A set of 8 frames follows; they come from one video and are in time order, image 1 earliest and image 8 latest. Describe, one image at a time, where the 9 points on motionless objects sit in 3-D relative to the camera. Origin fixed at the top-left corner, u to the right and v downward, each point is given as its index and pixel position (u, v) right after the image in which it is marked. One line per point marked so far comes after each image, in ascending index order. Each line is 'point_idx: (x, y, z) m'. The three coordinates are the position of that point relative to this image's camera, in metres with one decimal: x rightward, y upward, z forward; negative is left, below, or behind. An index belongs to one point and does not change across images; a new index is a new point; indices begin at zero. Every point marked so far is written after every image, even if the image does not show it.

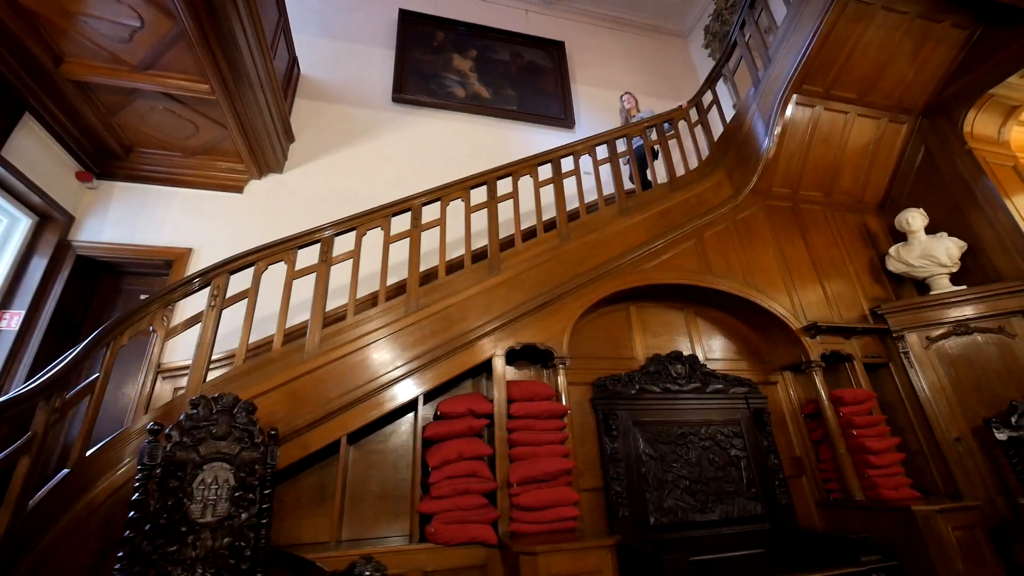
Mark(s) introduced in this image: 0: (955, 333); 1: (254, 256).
0: (+2.9, -0.3, +2.8) m
1: (-1.3, +0.2, +2.2) m
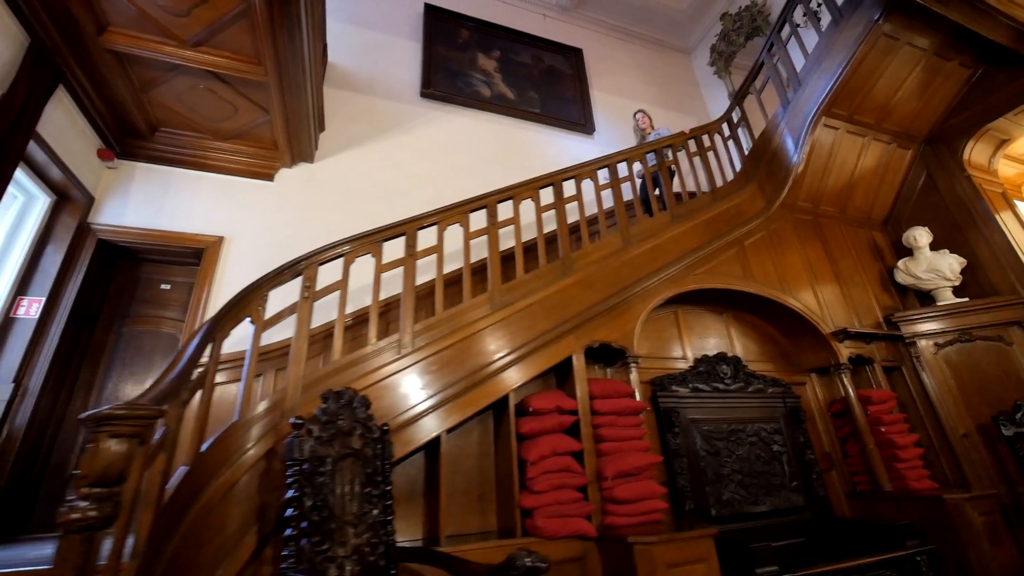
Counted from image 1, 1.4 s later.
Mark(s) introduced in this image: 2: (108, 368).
0: (+3.3, -0.4, +3.2) m
1: (-0.8, +0.2, +2.1) m
2: (-2.8, -0.6, +3.0) m
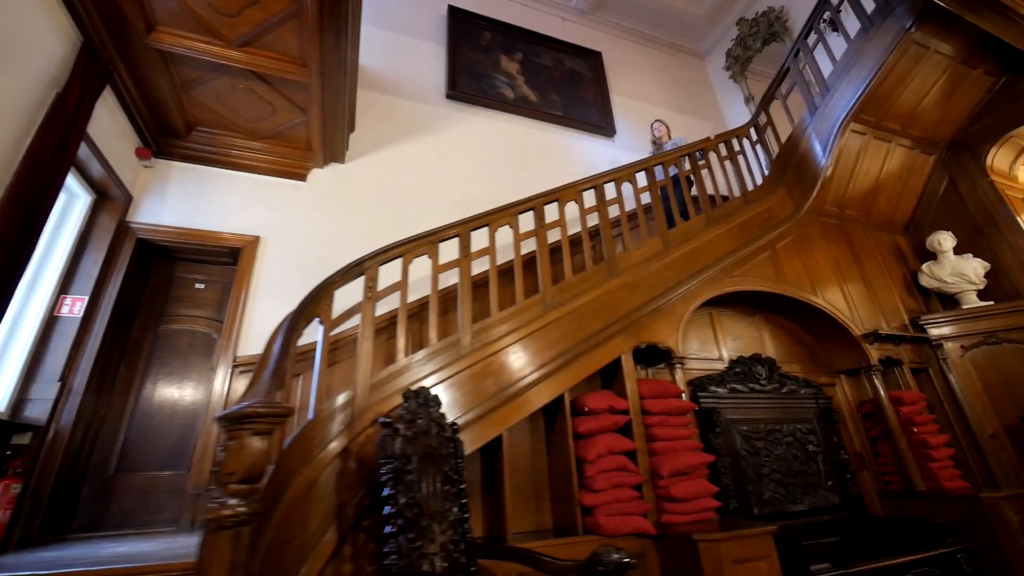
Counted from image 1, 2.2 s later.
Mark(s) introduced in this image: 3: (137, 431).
0: (+3.6, -0.4, +3.2) m
1: (-0.5, +0.2, +2.1) m
2: (-2.5, -0.5, +2.9) m
3: (-2.5, -0.9, +2.8) m
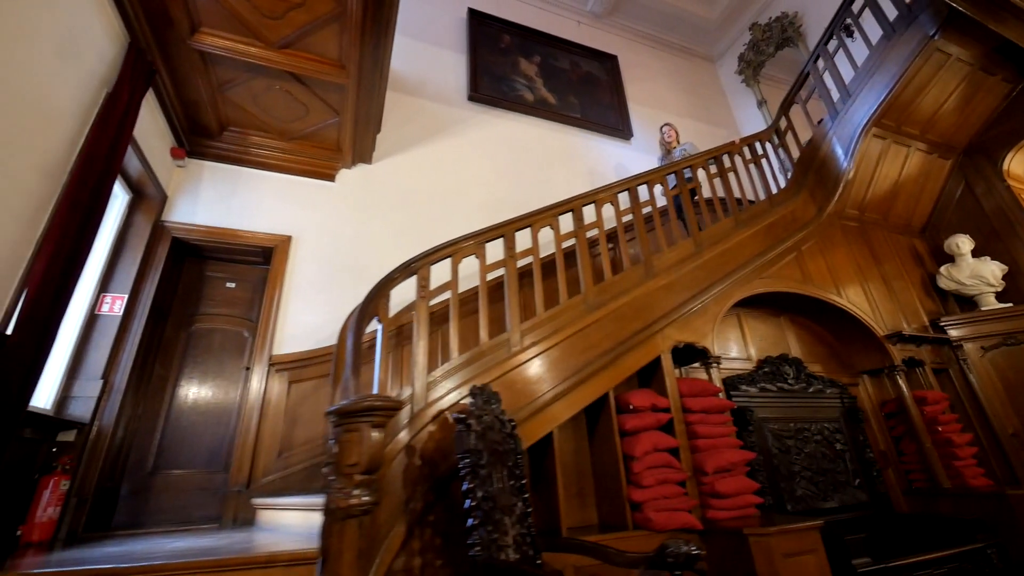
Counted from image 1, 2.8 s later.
0: (+3.8, -0.4, +3.3) m
1: (-0.3, +0.2, +2.2) m
2: (-2.3, -0.5, +3.0) m
3: (-2.2, -0.9, +2.8) m
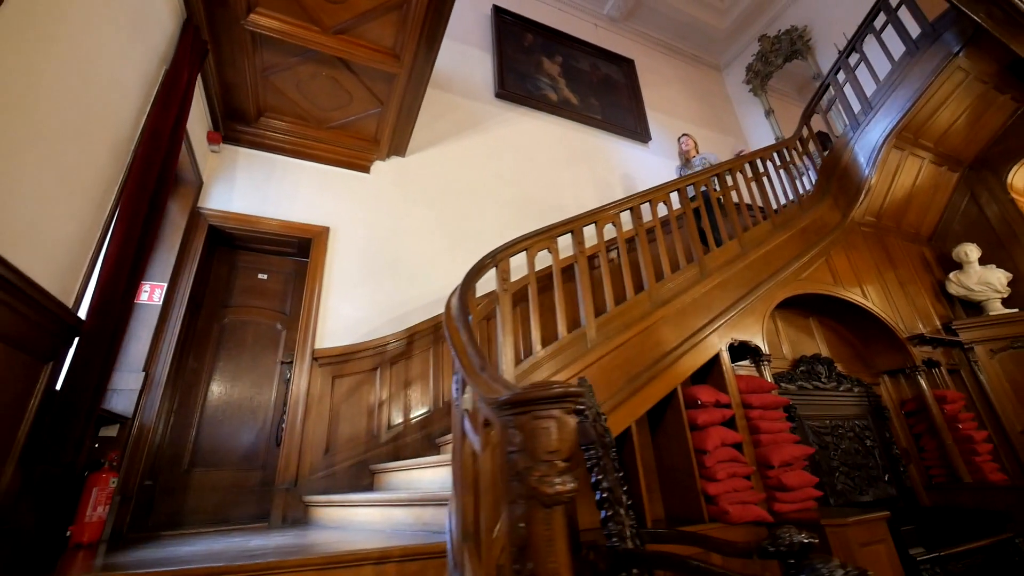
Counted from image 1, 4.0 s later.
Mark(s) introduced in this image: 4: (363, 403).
0: (+4.1, -0.5, +3.5) m
1: (+0.1, +0.2, +2.1) m
2: (-2.0, -0.5, +2.8) m
3: (-1.9, -0.9, +2.7) m
4: (-1.0, -0.8, +2.9) m
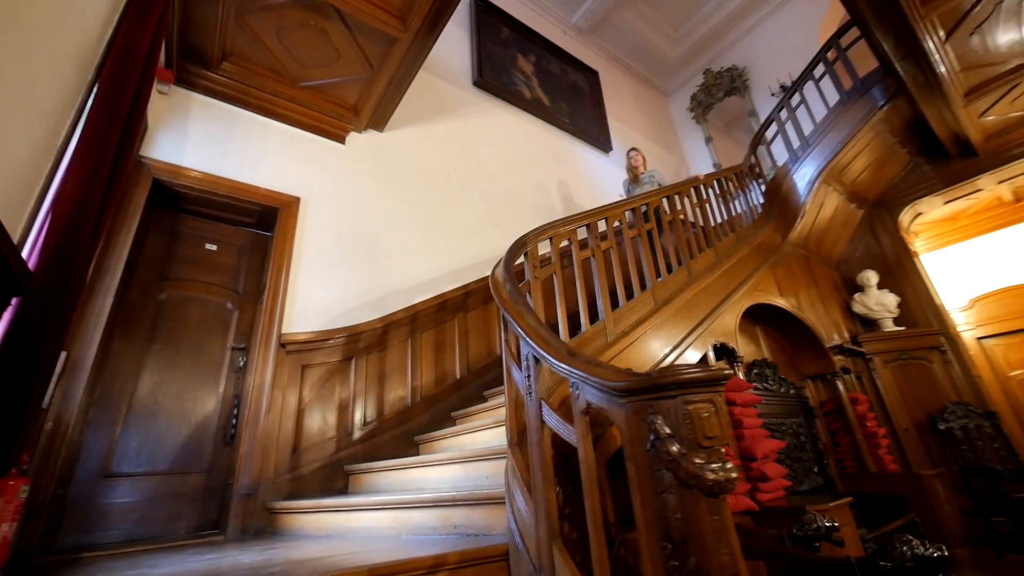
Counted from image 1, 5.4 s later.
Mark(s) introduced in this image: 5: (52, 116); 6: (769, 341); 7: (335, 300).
0: (+3.8, -0.7, +4.2) m
1: (+0.2, +0.3, +2.1) m
2: (-2.0, -0.3, +2.3) m
3: (-1.9, -0.7, +2.2) m
4: (-1.1, -0.7, +2.6) m
5: (-1.4, +0.5, +1.3) m
6: (+2.4, -0.5, +4.0) m
7: (-1.2, -0.1, +2.8) m
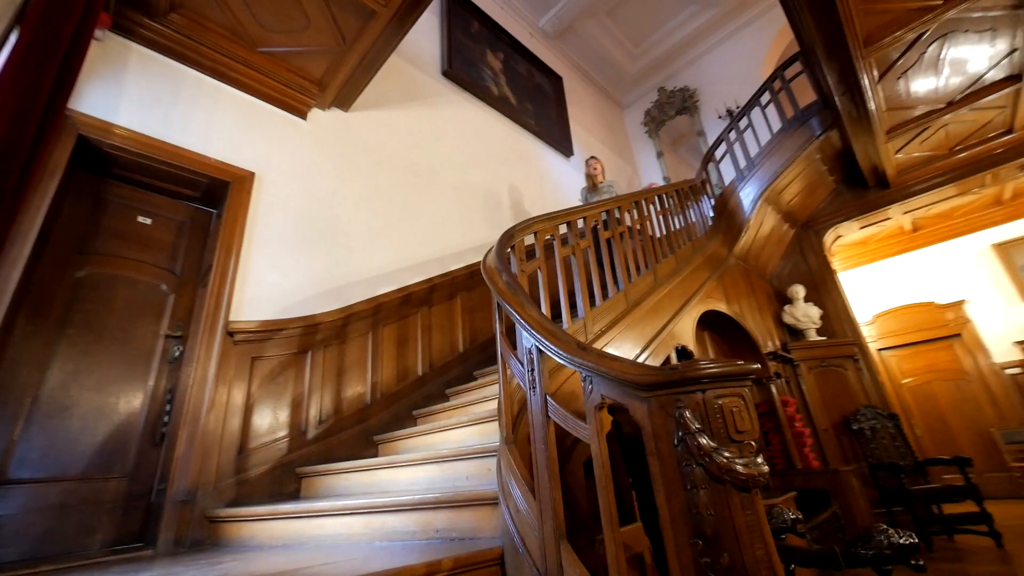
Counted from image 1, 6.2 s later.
0: (+3.4, -0.8, +4.6) m
1: (+0.1, +0.3, +2.1) m
2: (-2.1, -0.2, +2.0) m
3: (-2.0, -0.6, +1.9) m
4: (-1.2, -0.6, +2.3) m
5: (-1.3, +0.6, +1.1) m
6: (+2.0, -0.6, +4.3) m
7: (-1.3, 0.0, +2.6) m
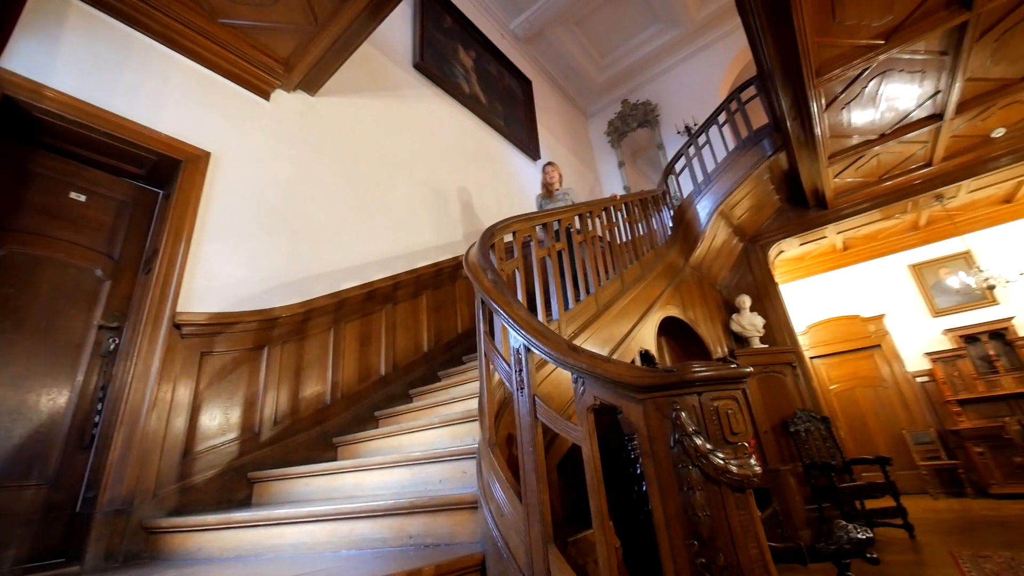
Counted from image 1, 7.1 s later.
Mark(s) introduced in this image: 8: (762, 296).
0: (+2.9, -1.0, +5.0) m
1: (0.0, +0.3, +2.0) m
2: (-2.2, -0.1, +1.7) m
3: (-2.1, -0.5, +1.6) m
4: (-1.4, -0.5, +2.2) m
5: (-1.3, +0.7, +0.9) m
6: (+1.6, -0.7, +4.5) m
7: (-1.5, +0.1, +2.4) m
8: (+3.2, -0.1, +5.5) m
